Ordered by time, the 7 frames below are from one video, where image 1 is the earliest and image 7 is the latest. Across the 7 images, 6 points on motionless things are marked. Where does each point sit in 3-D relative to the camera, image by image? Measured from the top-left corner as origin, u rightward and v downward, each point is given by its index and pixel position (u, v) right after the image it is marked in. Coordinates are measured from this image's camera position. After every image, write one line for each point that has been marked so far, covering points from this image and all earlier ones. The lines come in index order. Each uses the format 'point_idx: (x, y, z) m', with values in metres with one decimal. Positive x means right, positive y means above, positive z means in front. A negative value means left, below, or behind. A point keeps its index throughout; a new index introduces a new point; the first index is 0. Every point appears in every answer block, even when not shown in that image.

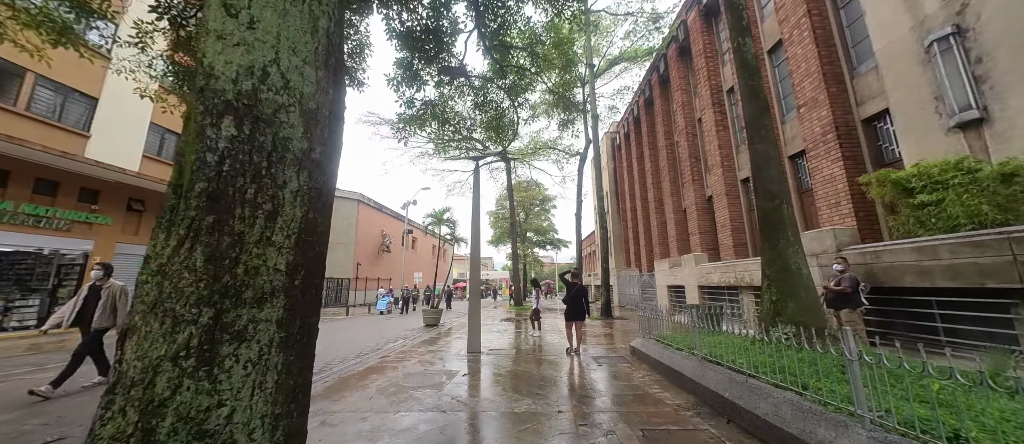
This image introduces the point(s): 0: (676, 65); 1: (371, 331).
0: (+7.9, +7.6, +16.9) m
1: (-4.1, -3.1, +10.2) m
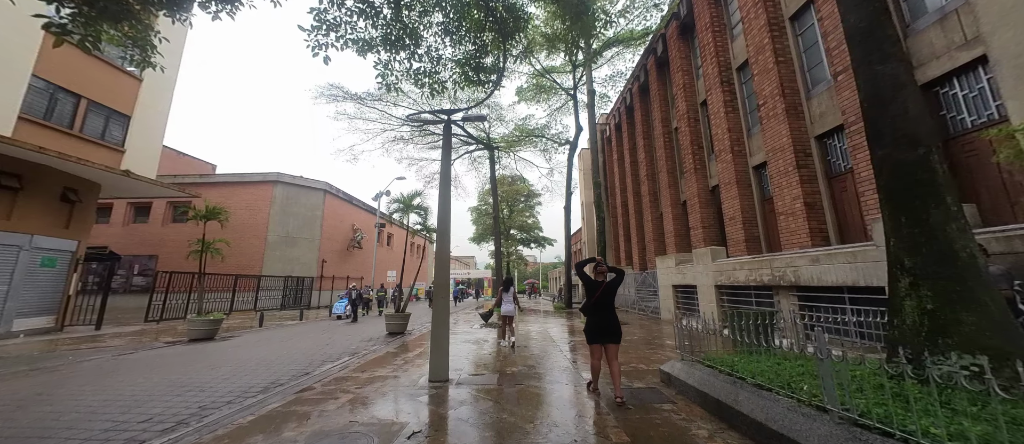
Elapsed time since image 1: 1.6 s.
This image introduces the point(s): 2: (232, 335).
0: (+7.2, +7.8, +15.5) m
1: (-4.5, -2.8, +8.1) m
2: (-7.7, -3.1, +9.6) m
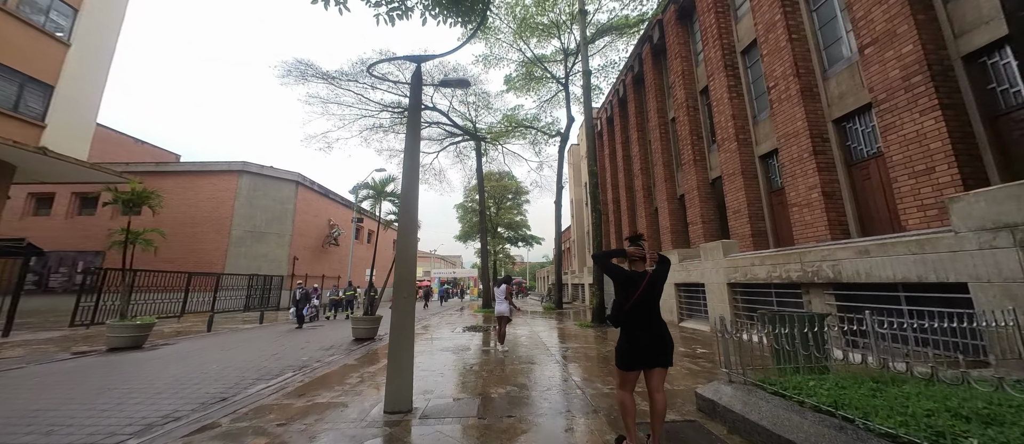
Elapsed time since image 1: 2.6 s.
0: (+6.7, +8.0, +14.6) m
1: (-4.8, -2.5, +6.8) m
2: (-8.0, -2.8, +8.2) m
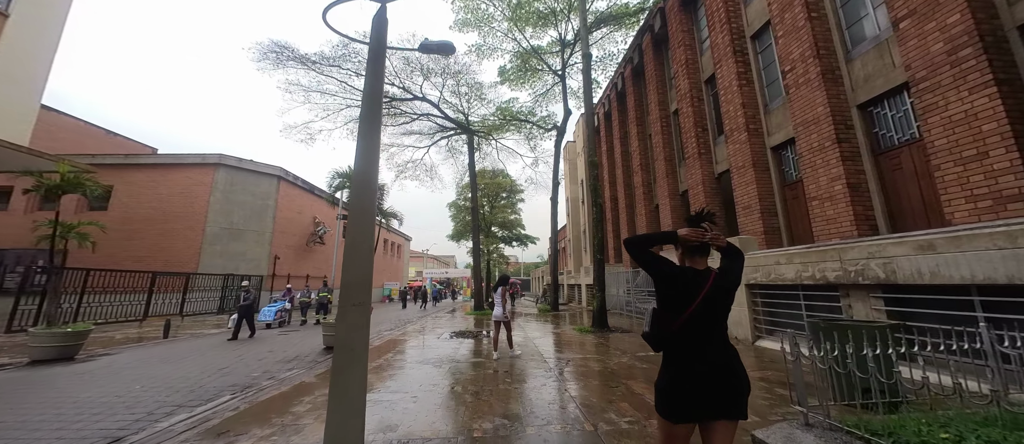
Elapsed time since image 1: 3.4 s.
0: (+6.5, +8.1, +13.8) m
1: (-5.0, -2.3, +5.9) m
2: (-8.2, -2.7, +7.2) m
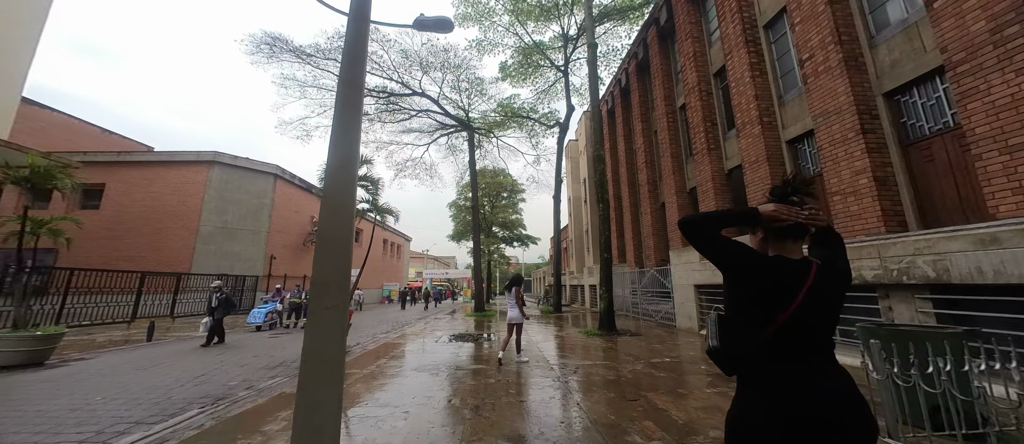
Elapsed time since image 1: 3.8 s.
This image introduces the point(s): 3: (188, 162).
0: (+6.6, +8.2, +13.4) m
1: (-4.9, -2.2, +5.4) m
2: (-8.1, -2.6, +6.7) m
3: (-15.8, +2.9, +17.1) m
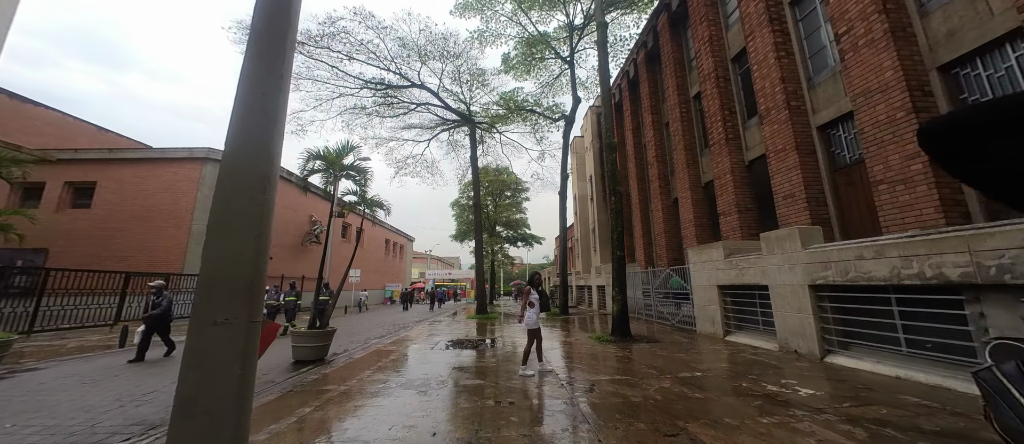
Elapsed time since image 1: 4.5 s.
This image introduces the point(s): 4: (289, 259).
0: (+6.7, +8.3, +12.5) m
1: (-4.9, -2.1, +4.7) m
2: (-8.1, -2.5, +6.1) m
3: (-15.6, +3.0, +16.6) m
4: (-12.4, -2.0, +19.6) m
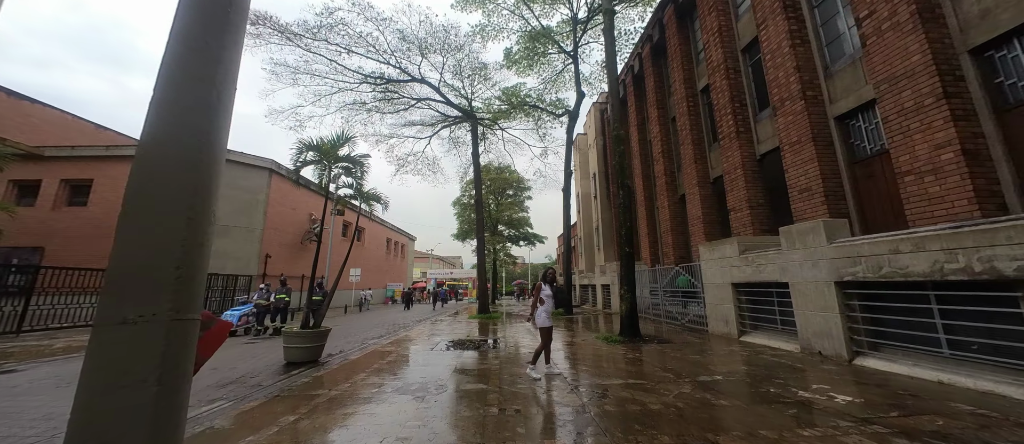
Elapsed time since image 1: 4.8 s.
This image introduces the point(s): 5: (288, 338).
0: (+6.8, +8.5, +12.1) m
1: (-4.8, -2.0, +4.4) m
2: (-8.0, -2.4, +5.8) m
3: (-15.5, +3.1, +16.3) m
4: (-12.3, -1.9, +19.3) m
5: (-3.6, -1.8, +5.6) m
